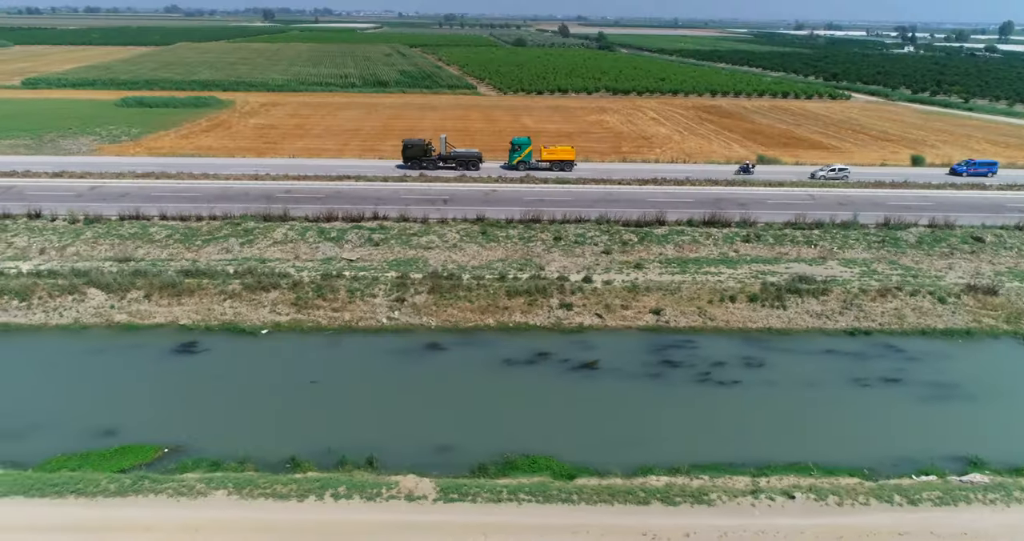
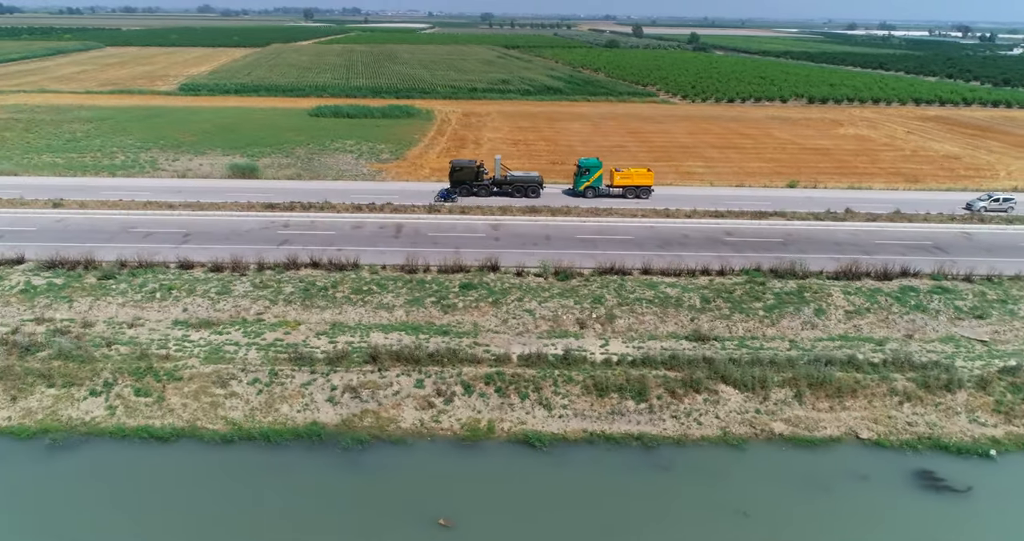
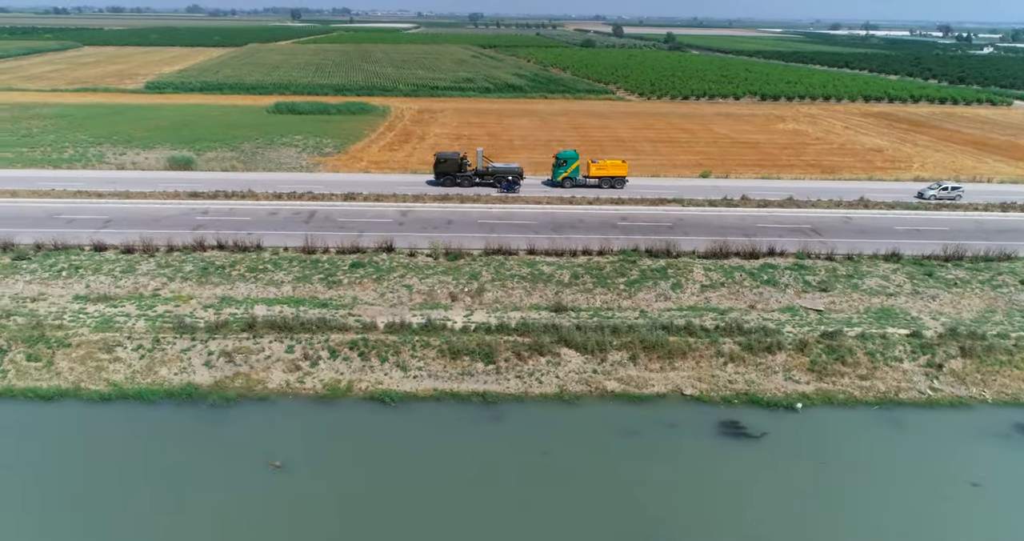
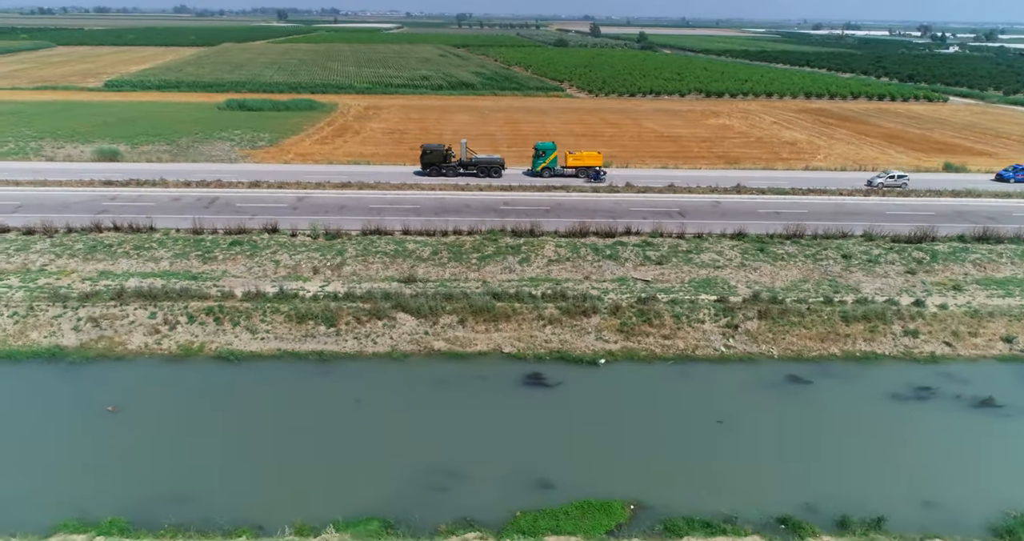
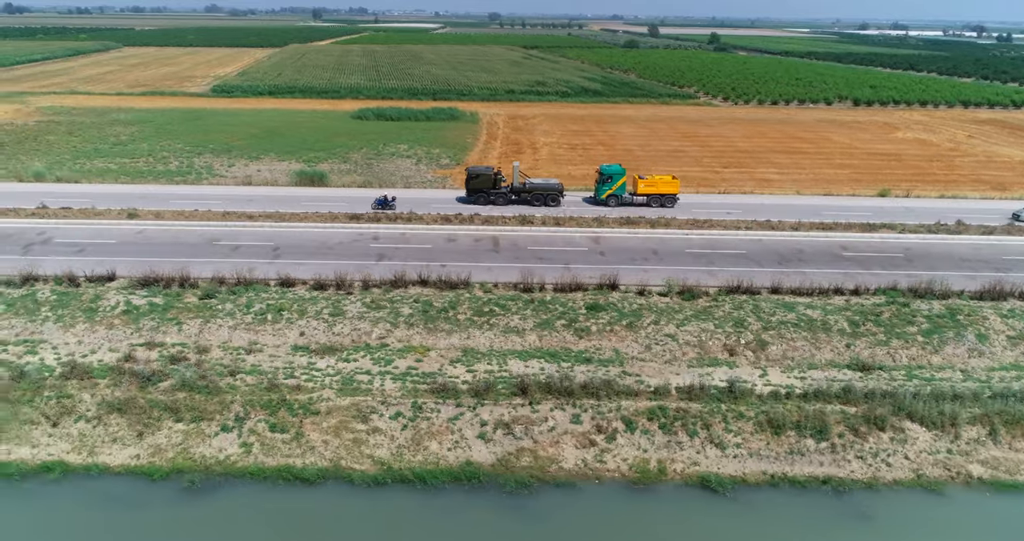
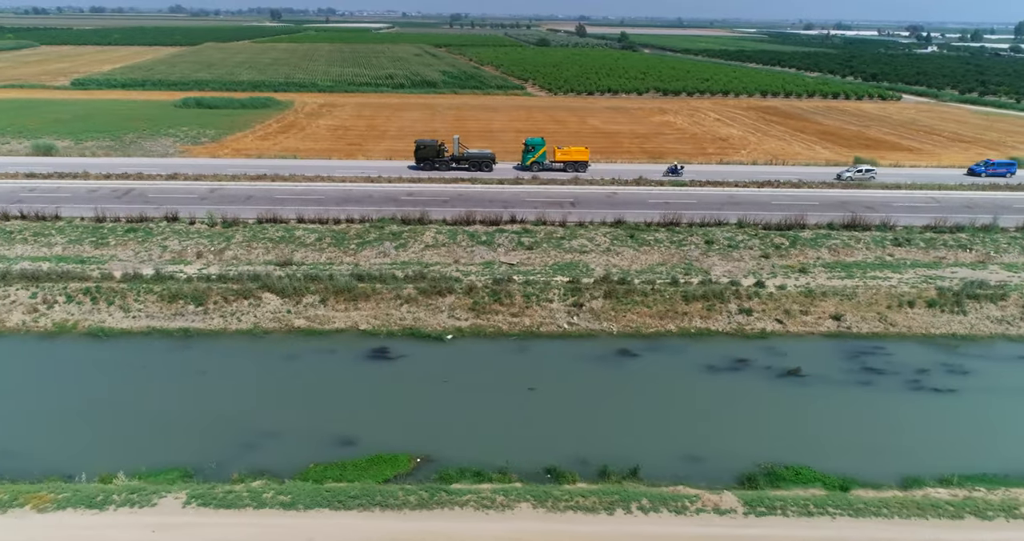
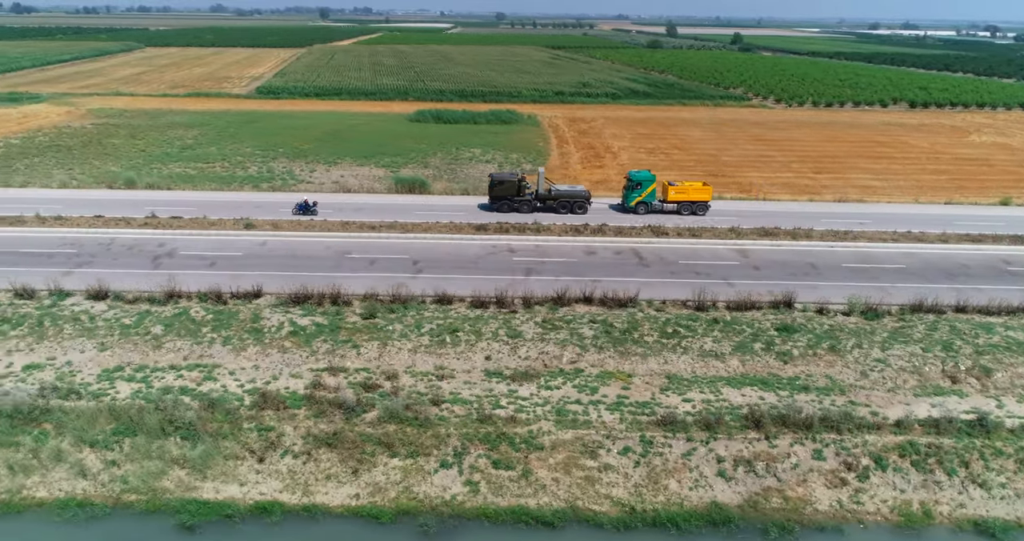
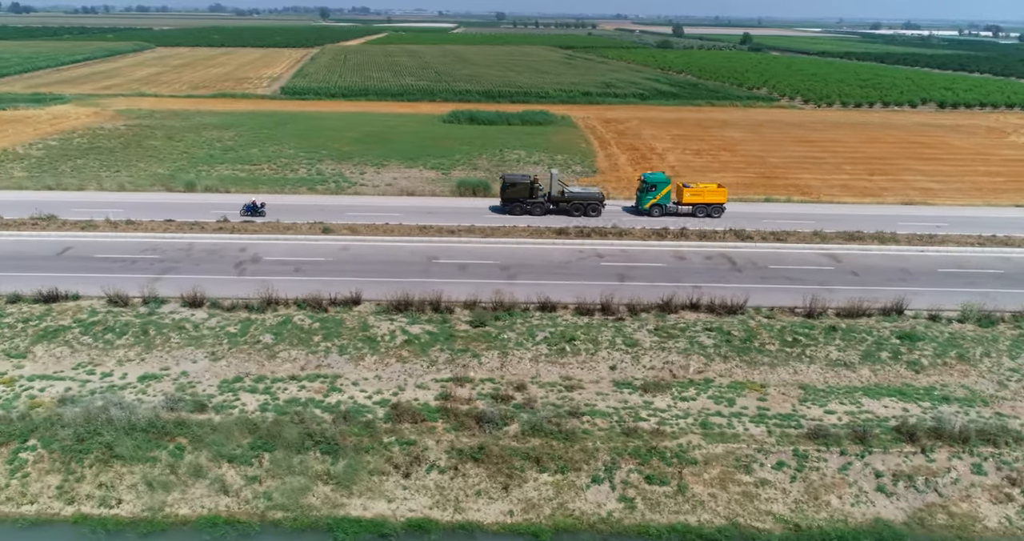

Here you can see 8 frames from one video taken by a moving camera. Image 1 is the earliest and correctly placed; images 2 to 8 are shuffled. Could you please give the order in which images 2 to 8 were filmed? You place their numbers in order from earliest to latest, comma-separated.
6, 4, 3, 2, 5, 7, 8
